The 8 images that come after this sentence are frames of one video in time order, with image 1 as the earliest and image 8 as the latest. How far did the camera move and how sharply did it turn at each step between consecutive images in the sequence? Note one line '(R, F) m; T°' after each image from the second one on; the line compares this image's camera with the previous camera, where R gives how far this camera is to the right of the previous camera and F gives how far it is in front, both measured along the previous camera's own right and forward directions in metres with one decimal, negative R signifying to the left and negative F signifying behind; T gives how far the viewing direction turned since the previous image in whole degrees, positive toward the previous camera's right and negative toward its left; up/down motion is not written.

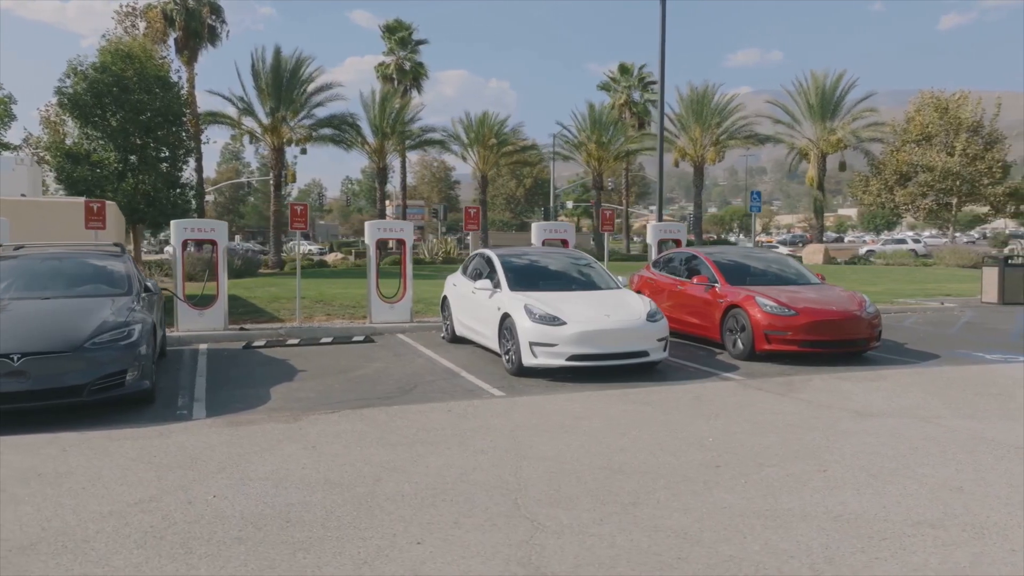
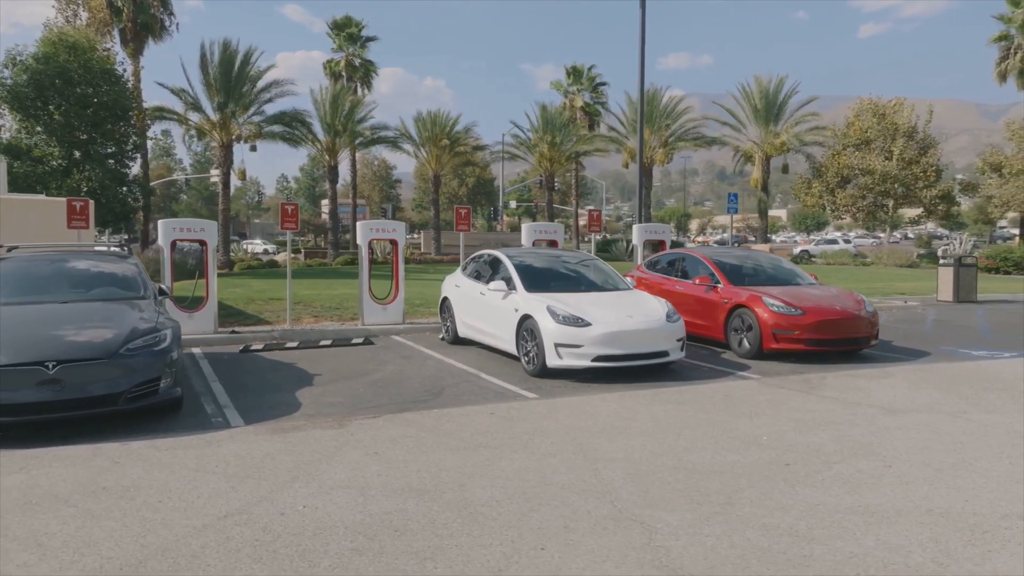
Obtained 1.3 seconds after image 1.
(-1.0, +0.1) m; +4°
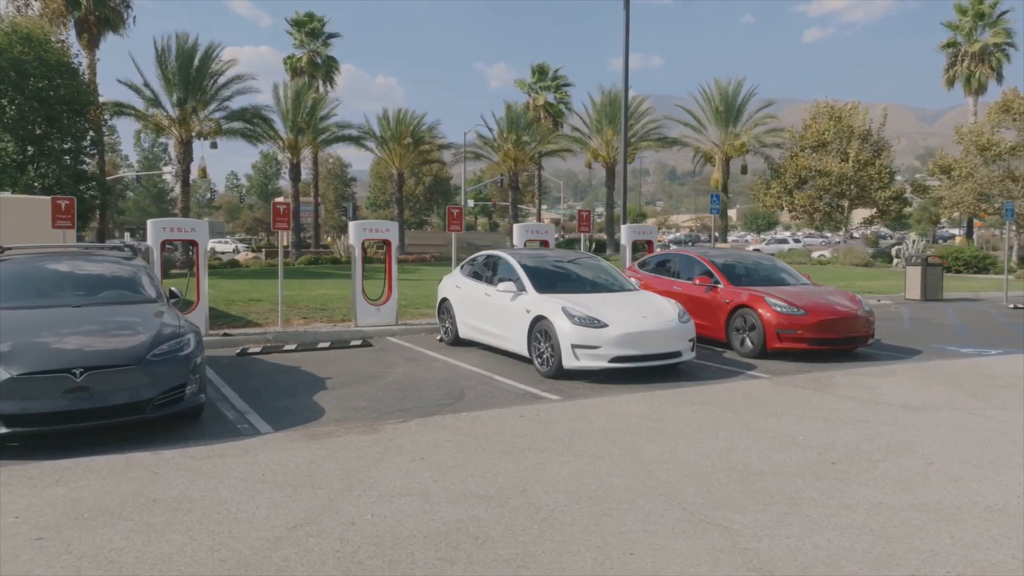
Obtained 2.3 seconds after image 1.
(-0.7, +0.1) m; +3°
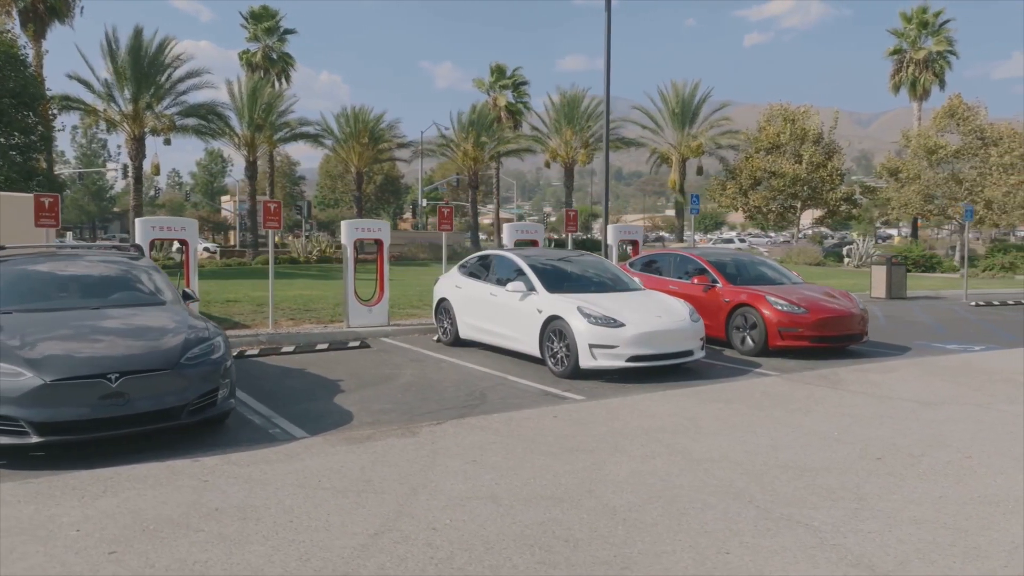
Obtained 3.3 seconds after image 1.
(-0.8, +0.1) m; +4°
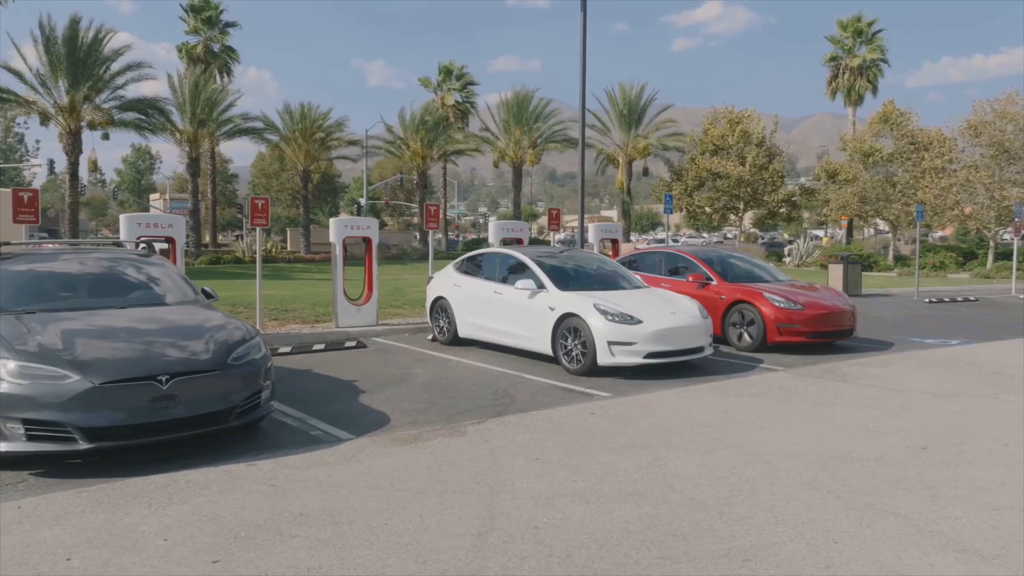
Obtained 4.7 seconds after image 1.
(-0.9, +0.1) m; +5°
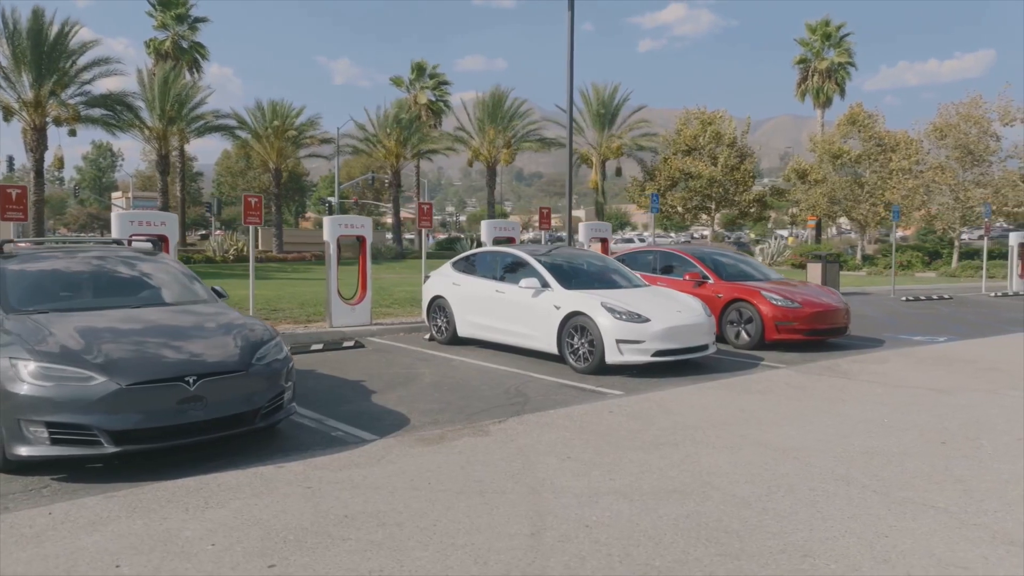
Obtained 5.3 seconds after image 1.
(-0.5, 0.0) m; +2°
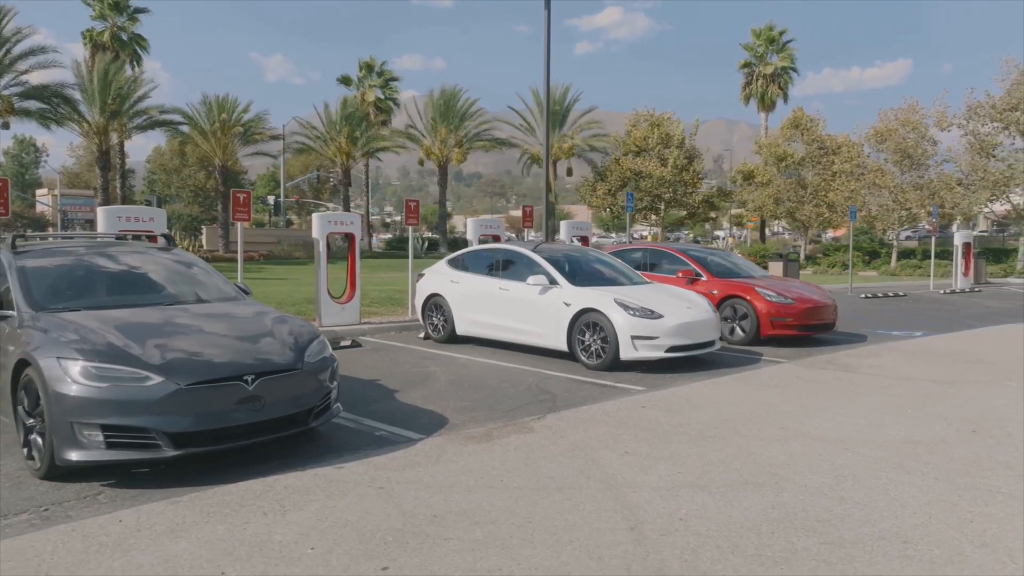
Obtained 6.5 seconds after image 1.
(-0.9, +0.1) m; +4°
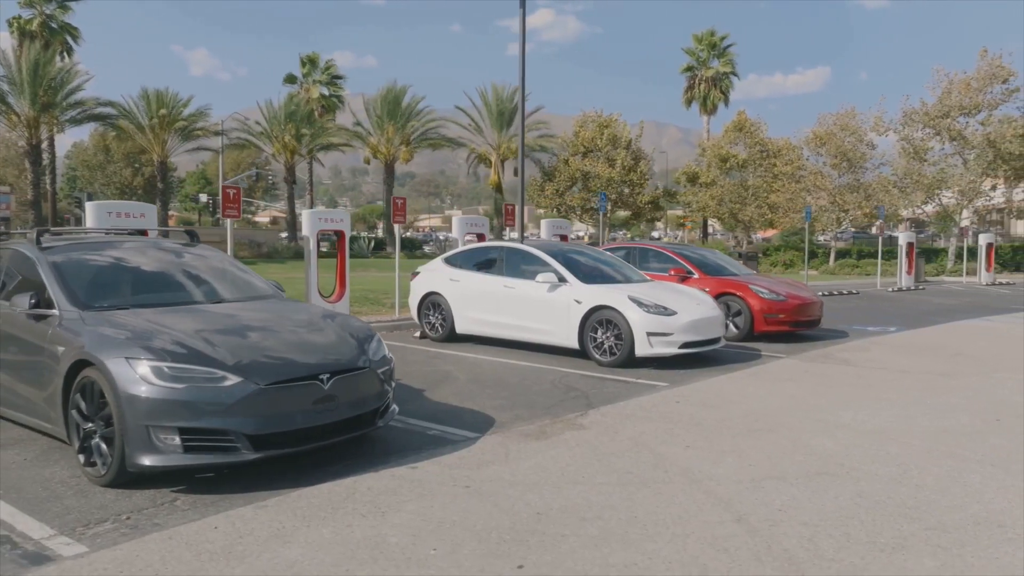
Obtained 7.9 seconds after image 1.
(-1.0, +0.1) m; +5°
